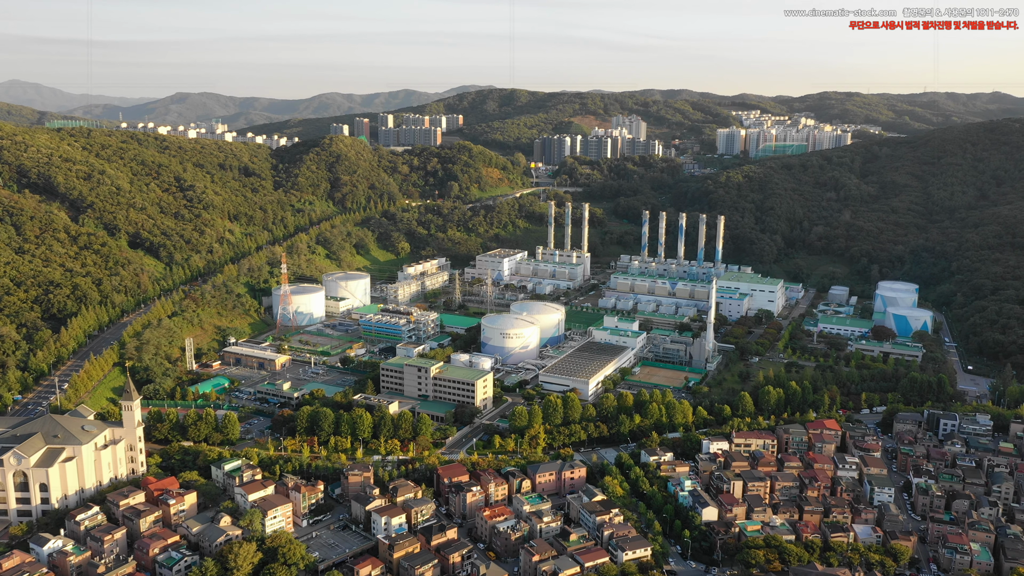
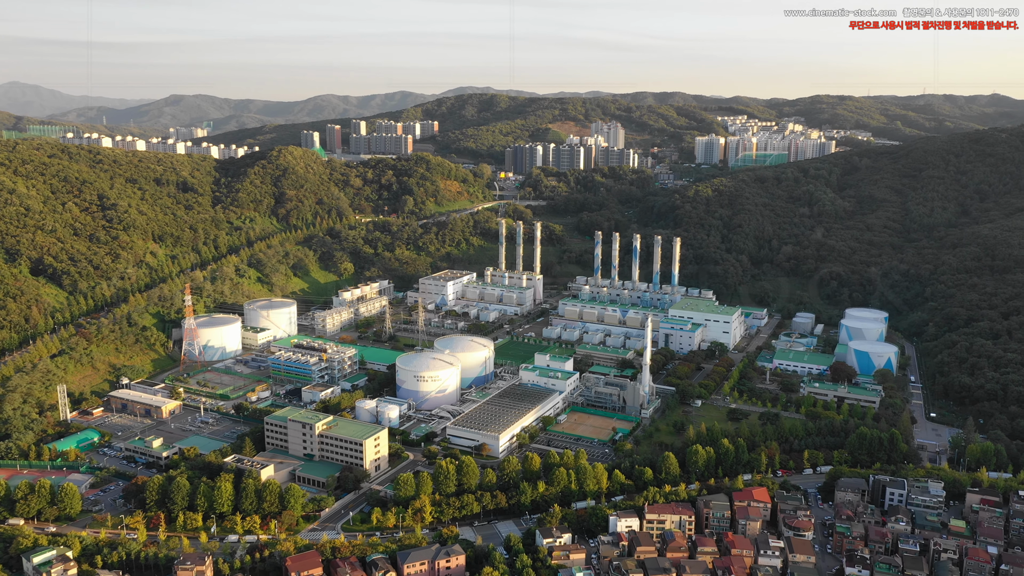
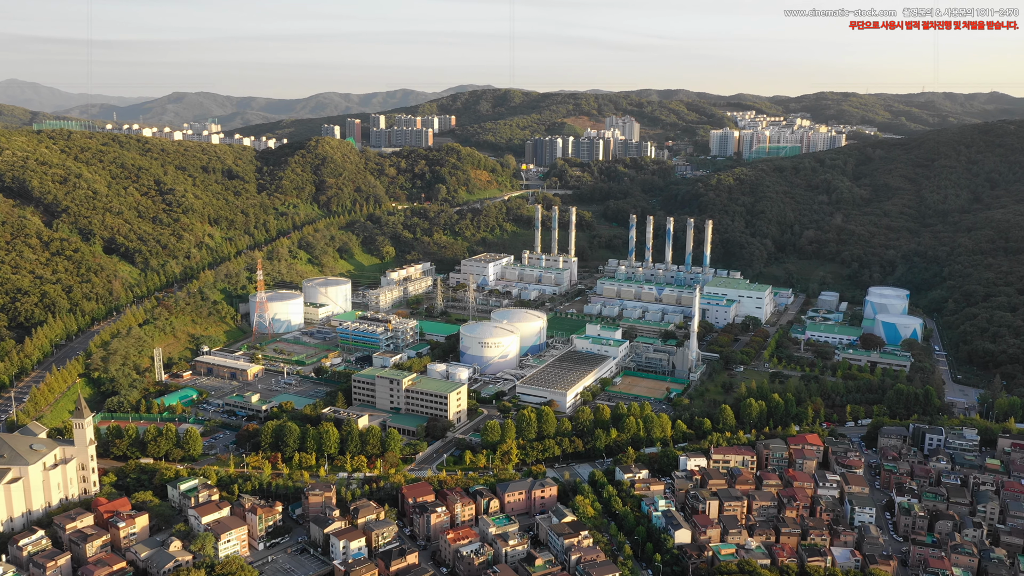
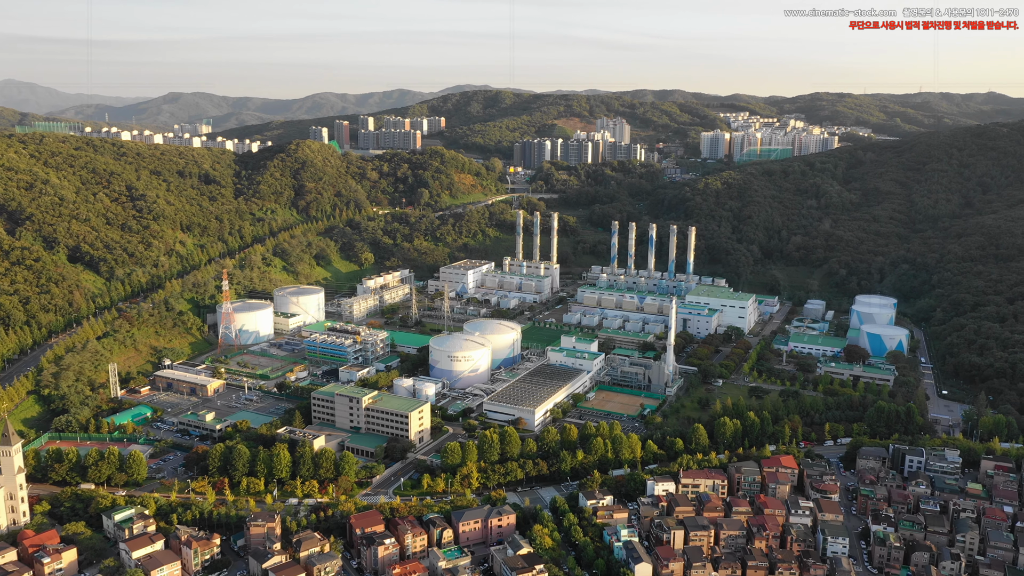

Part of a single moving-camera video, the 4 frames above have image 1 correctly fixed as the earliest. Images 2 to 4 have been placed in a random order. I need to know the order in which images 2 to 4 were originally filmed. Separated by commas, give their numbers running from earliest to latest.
3, 4, 2
